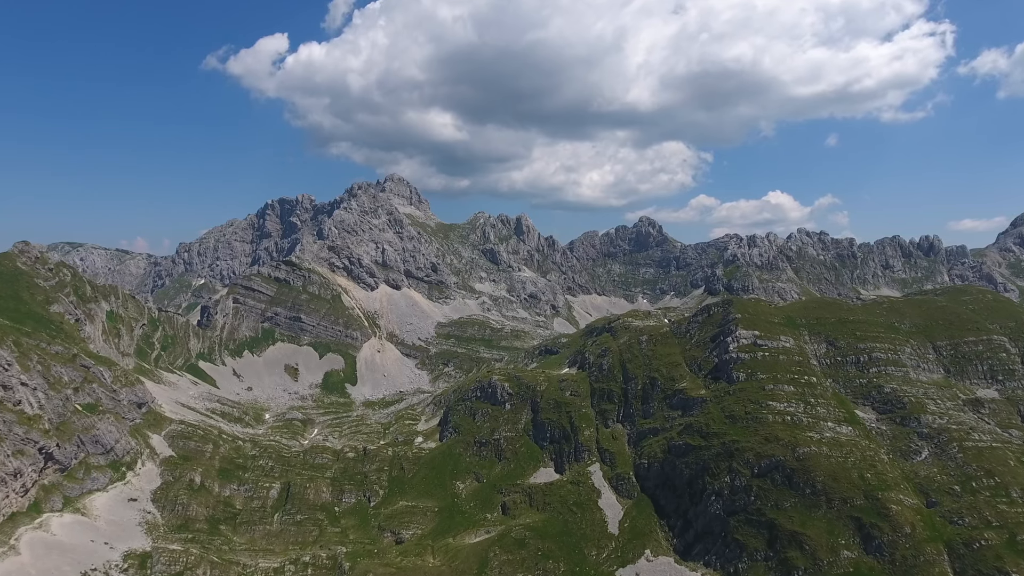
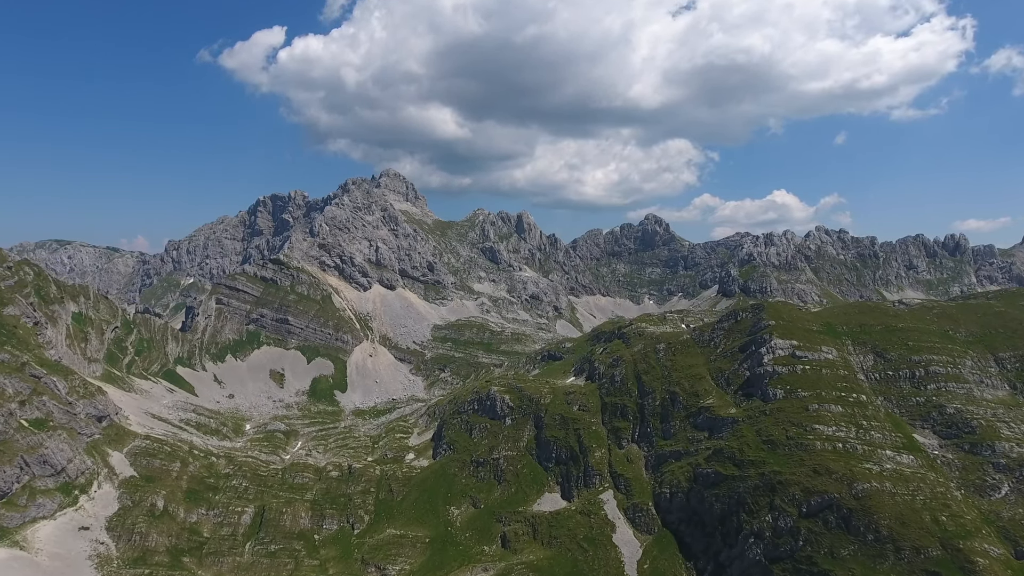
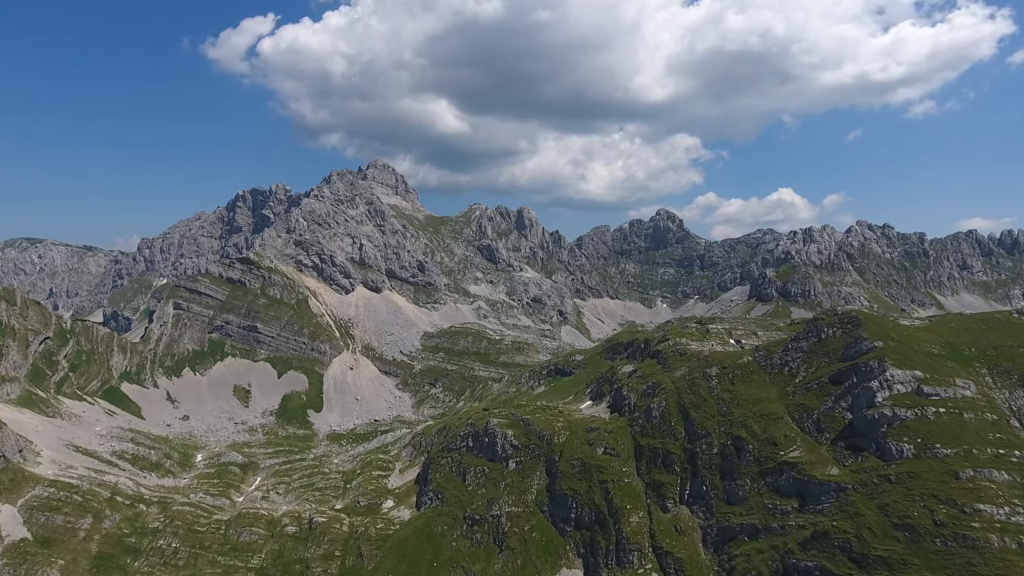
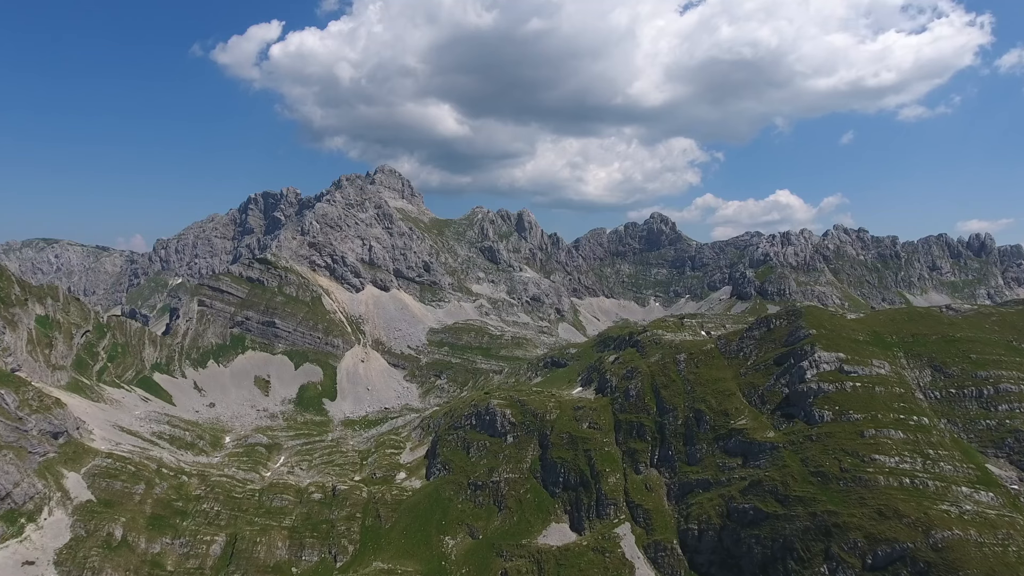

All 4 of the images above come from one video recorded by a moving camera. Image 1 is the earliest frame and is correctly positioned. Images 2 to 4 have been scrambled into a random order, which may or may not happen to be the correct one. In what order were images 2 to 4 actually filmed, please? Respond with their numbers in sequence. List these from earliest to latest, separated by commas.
2, 4, 3
